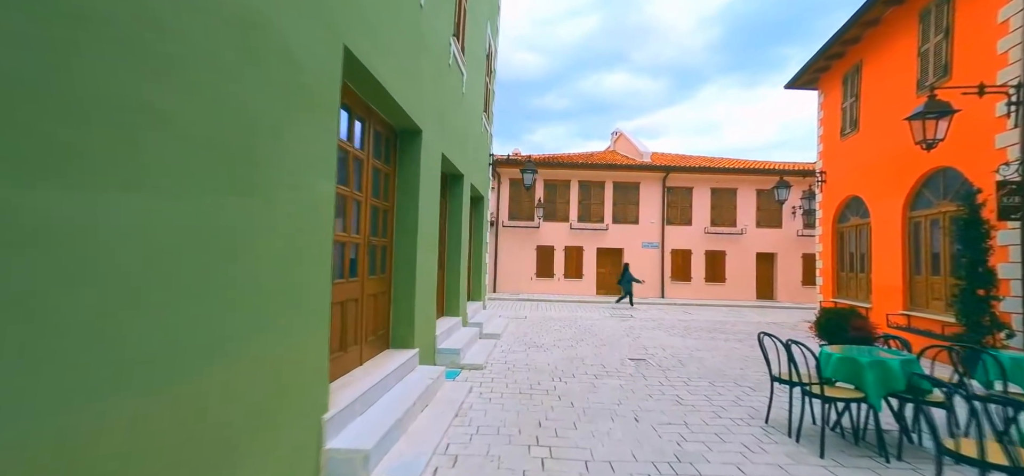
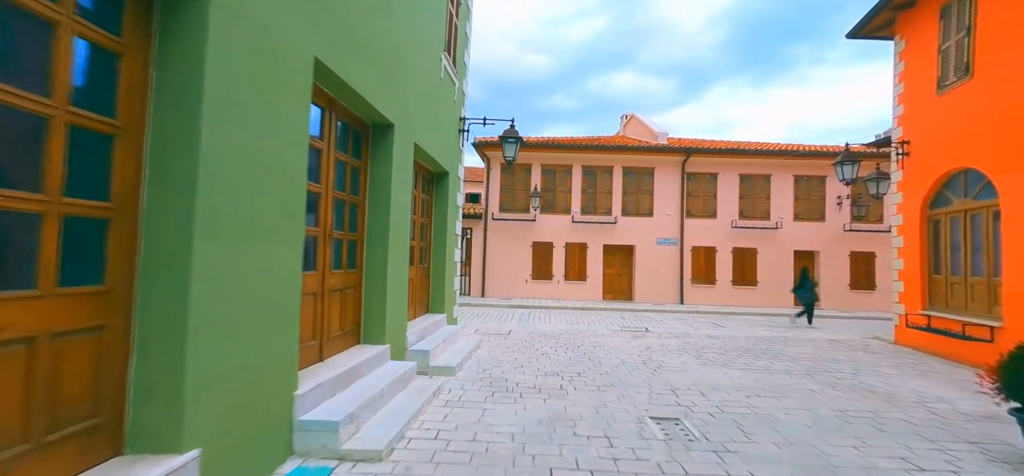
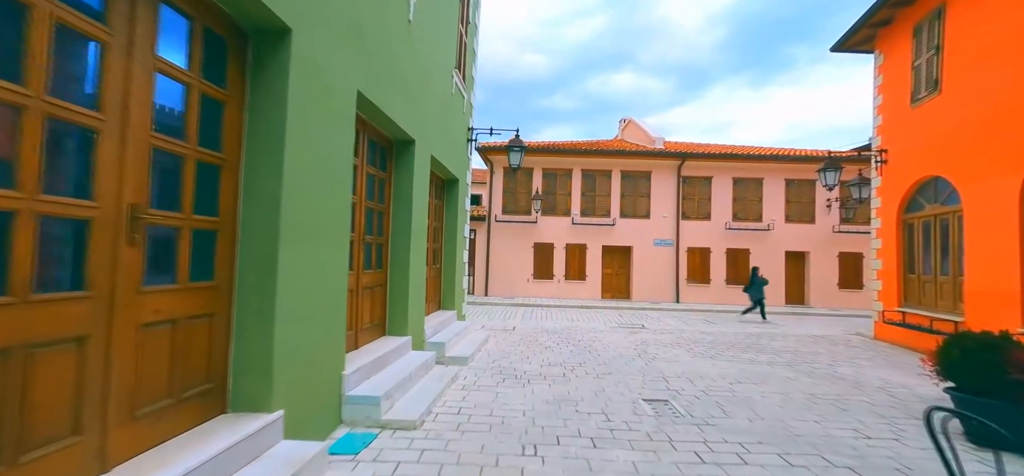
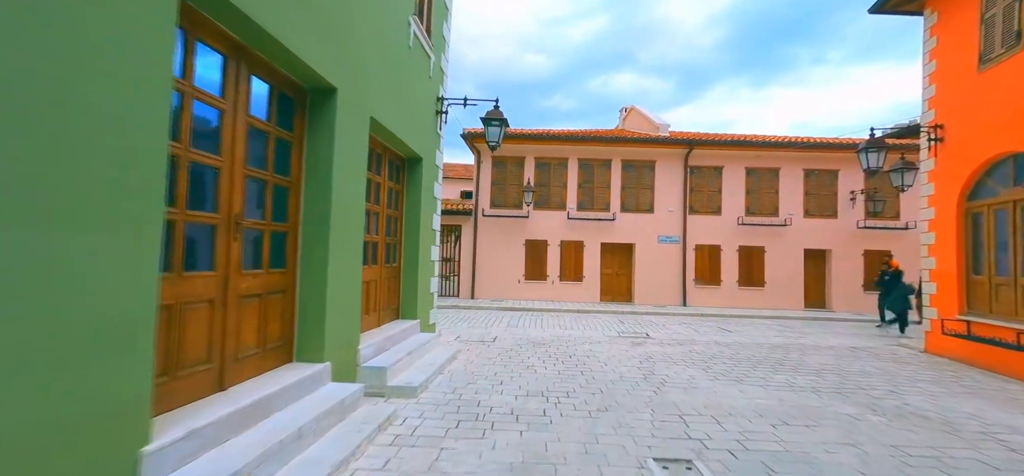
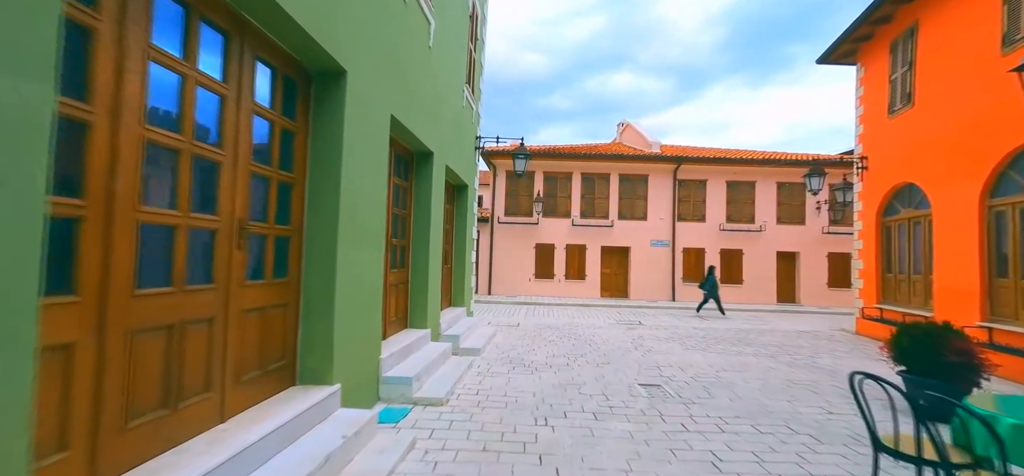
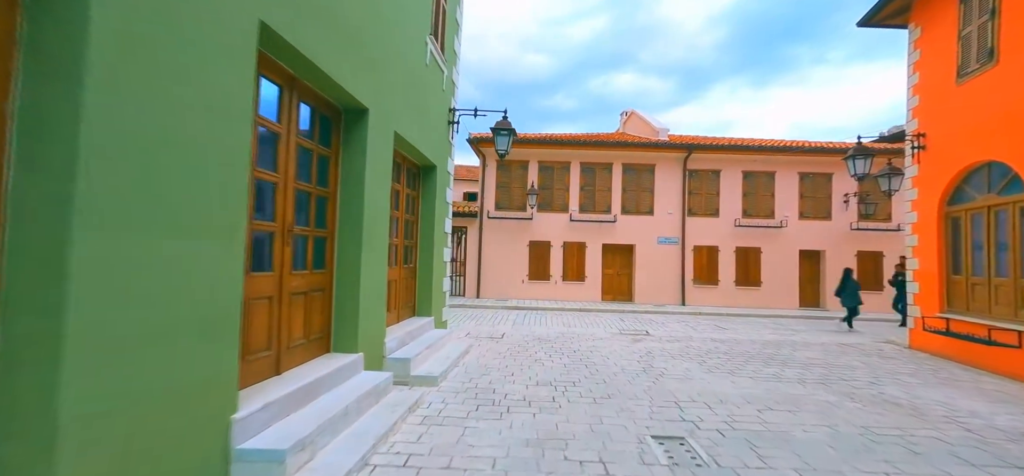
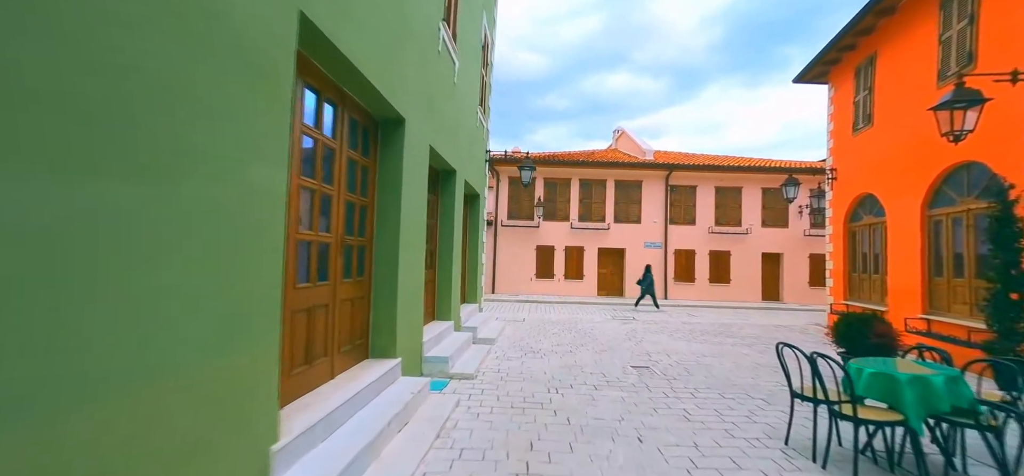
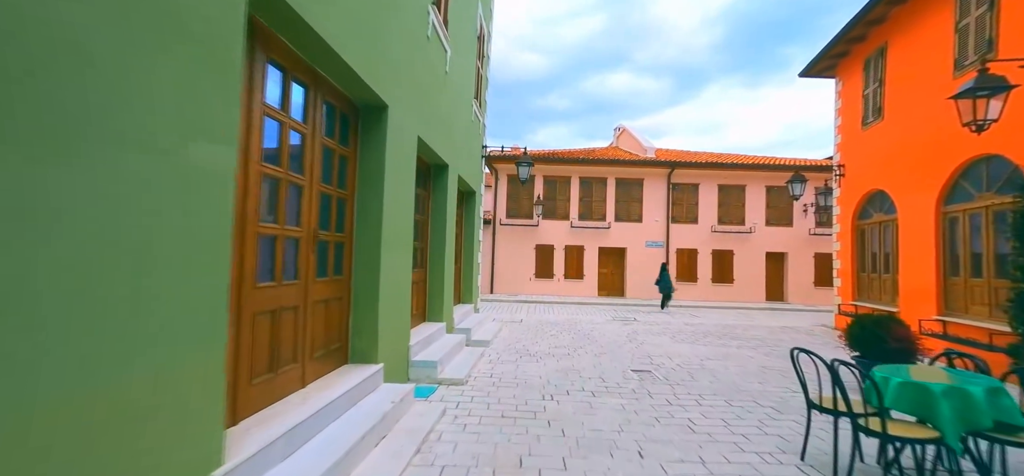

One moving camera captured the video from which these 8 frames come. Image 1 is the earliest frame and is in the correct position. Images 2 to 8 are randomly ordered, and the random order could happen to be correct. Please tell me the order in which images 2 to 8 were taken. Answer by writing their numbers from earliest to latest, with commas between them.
7, 8, 5, 3, 2, 6, 4
